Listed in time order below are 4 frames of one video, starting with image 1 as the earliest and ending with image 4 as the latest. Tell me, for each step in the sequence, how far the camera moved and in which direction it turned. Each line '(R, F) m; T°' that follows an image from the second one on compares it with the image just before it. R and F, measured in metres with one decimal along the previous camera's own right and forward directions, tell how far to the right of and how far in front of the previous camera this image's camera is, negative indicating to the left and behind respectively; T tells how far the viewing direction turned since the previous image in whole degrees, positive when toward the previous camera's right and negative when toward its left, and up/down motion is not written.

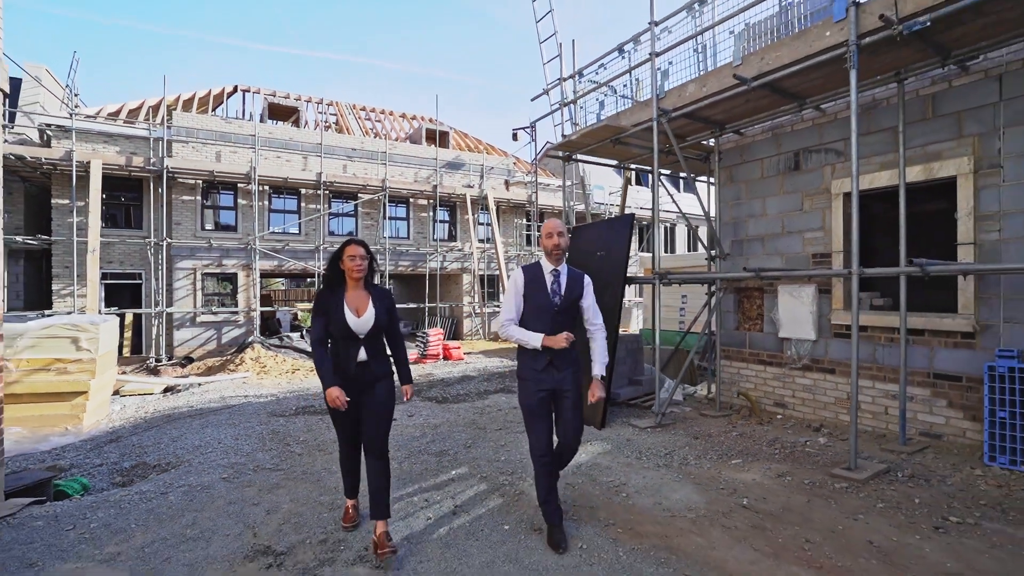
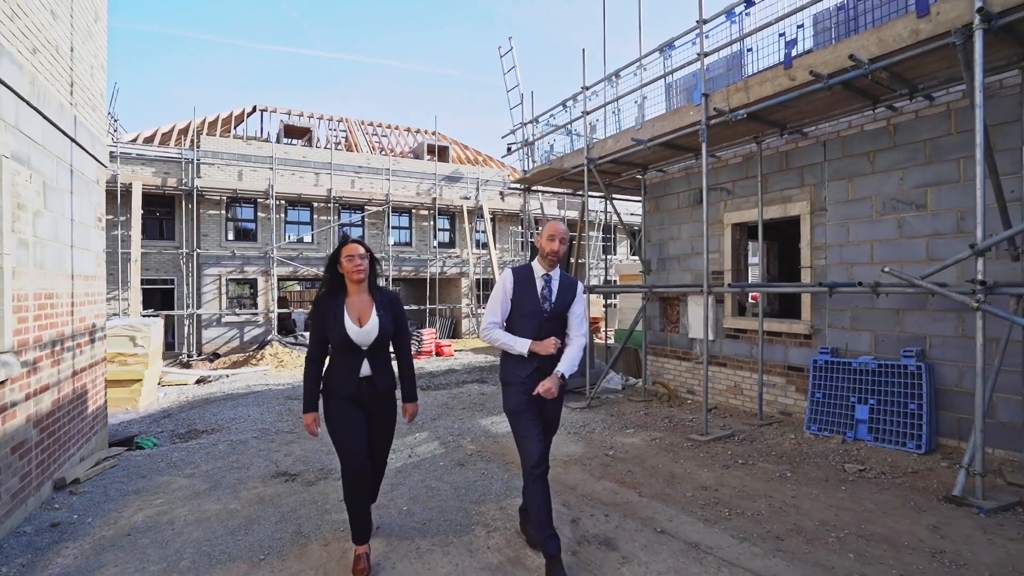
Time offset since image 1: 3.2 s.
(+1.0, -1.7) m; -2°
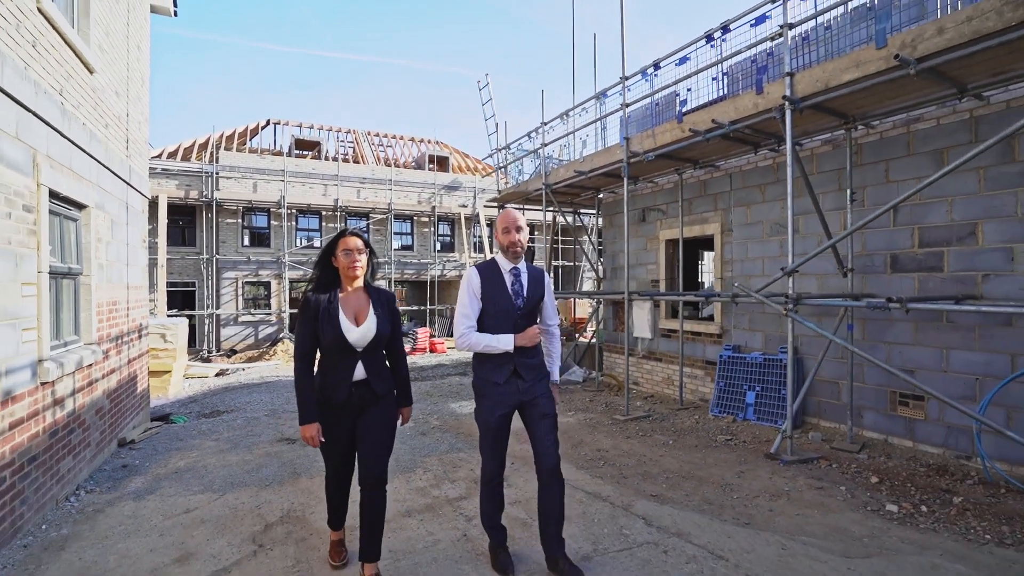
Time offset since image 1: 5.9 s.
(+0.9, -1.4) m; -2°
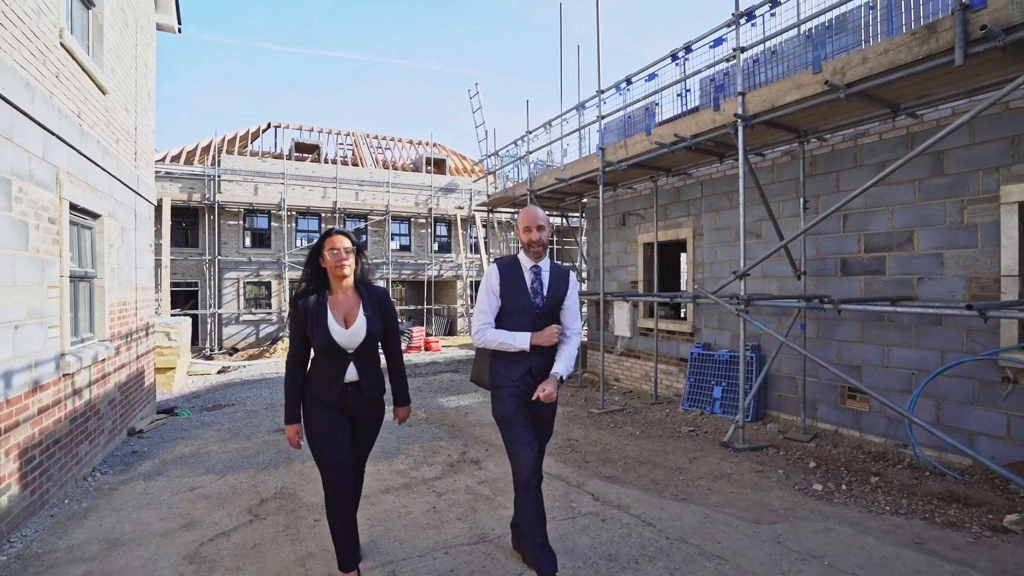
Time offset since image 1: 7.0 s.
(+0.3, -0.5) m; 0°
